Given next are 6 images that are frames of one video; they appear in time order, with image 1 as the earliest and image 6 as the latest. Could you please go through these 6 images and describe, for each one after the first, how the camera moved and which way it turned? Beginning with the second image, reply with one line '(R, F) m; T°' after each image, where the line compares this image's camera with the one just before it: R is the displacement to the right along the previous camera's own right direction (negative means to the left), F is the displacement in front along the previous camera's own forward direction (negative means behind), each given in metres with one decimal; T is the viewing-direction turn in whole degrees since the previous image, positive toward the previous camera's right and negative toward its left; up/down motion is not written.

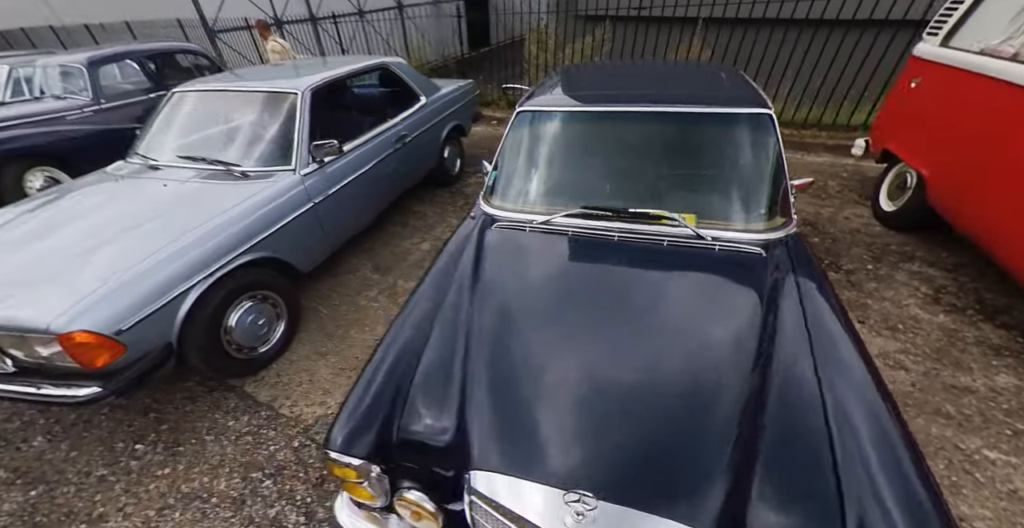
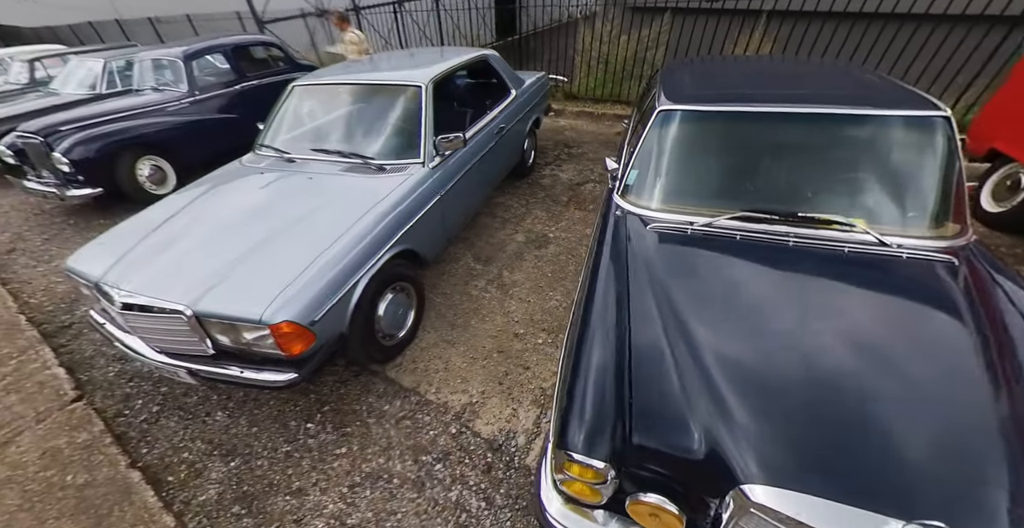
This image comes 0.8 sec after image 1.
(-0.8, 0.0) m; -3°
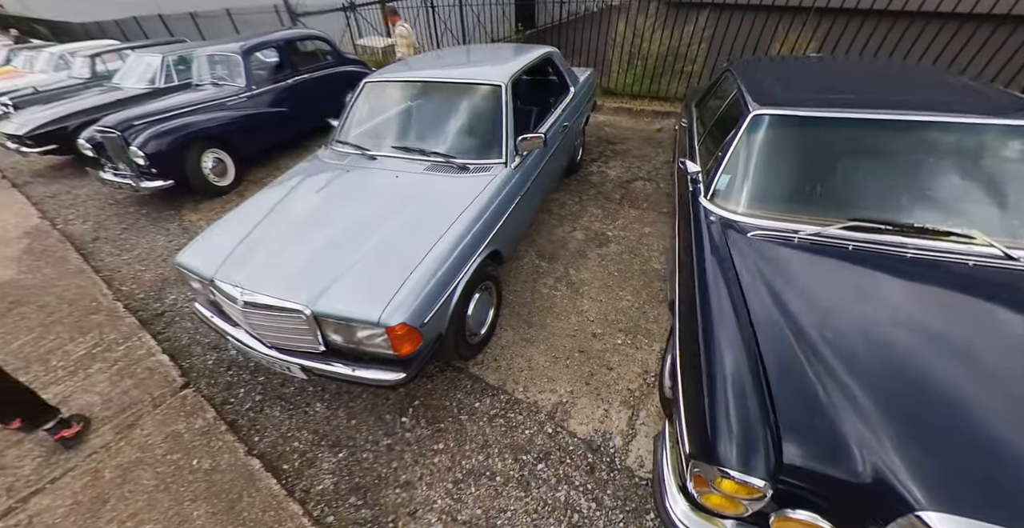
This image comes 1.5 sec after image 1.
(-0.5, 0.0) m; -2°
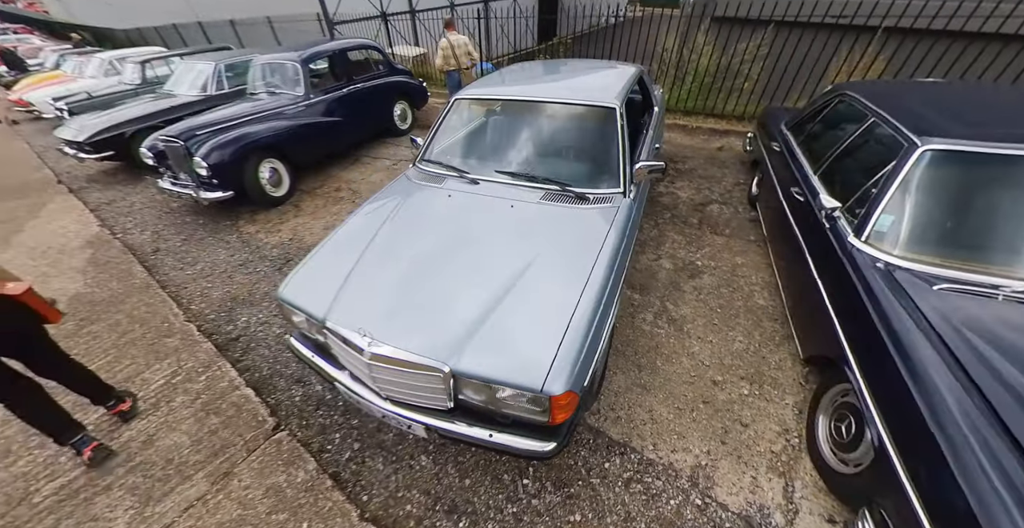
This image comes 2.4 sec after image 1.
(-0.7, +0.2) m; -2°
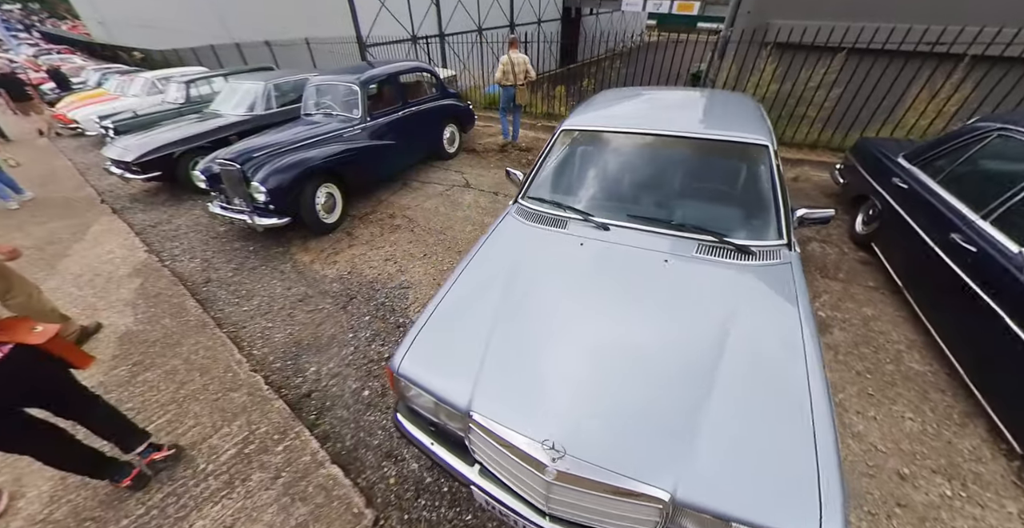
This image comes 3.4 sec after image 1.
(-0.7, +0.3) m; -1°
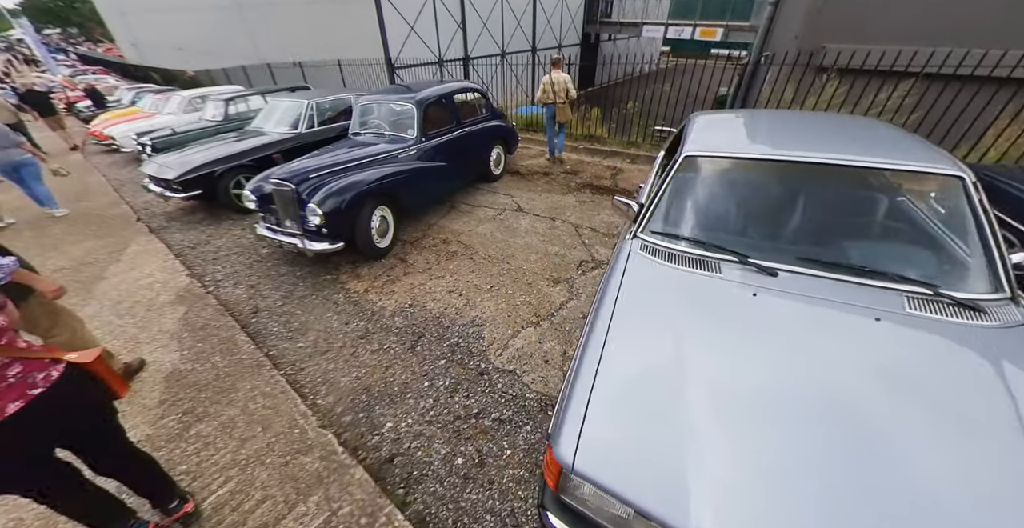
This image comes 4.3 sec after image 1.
(-0.7, +0.3) m; -1°
